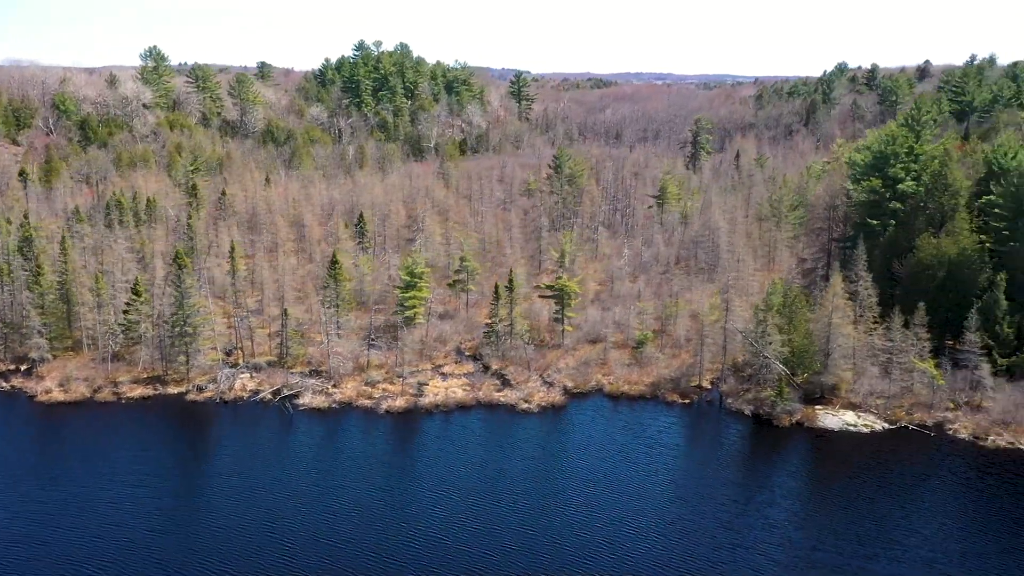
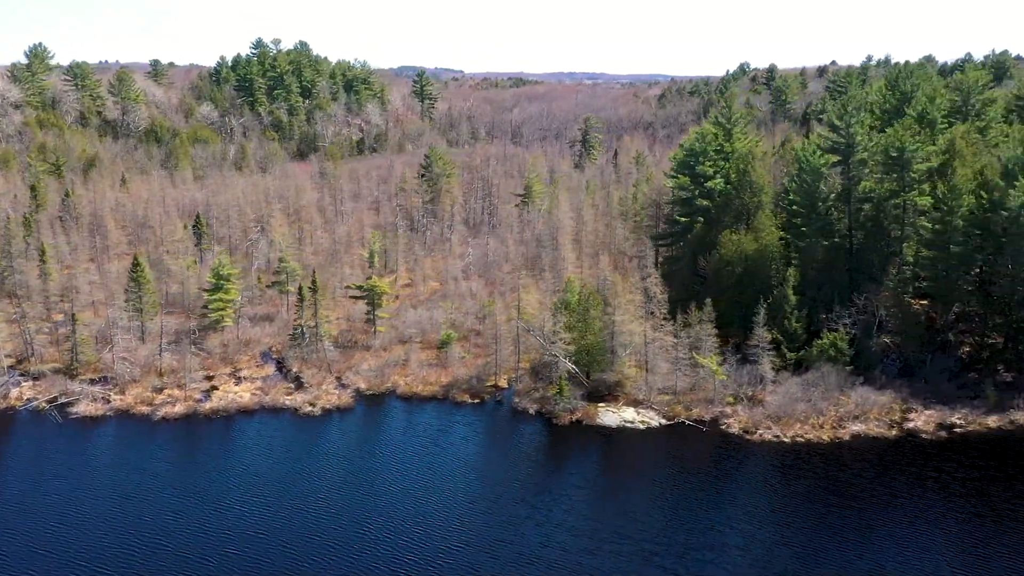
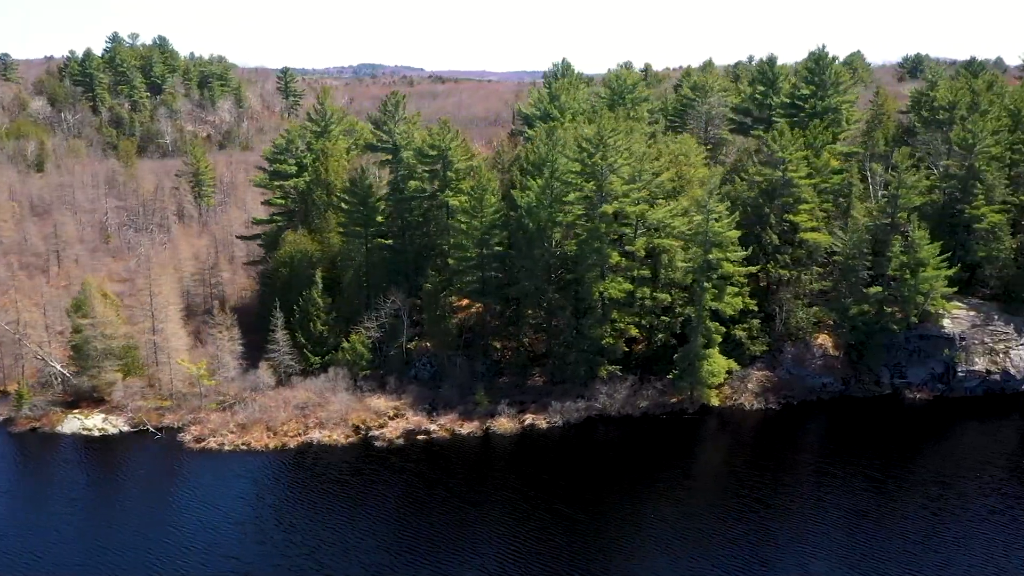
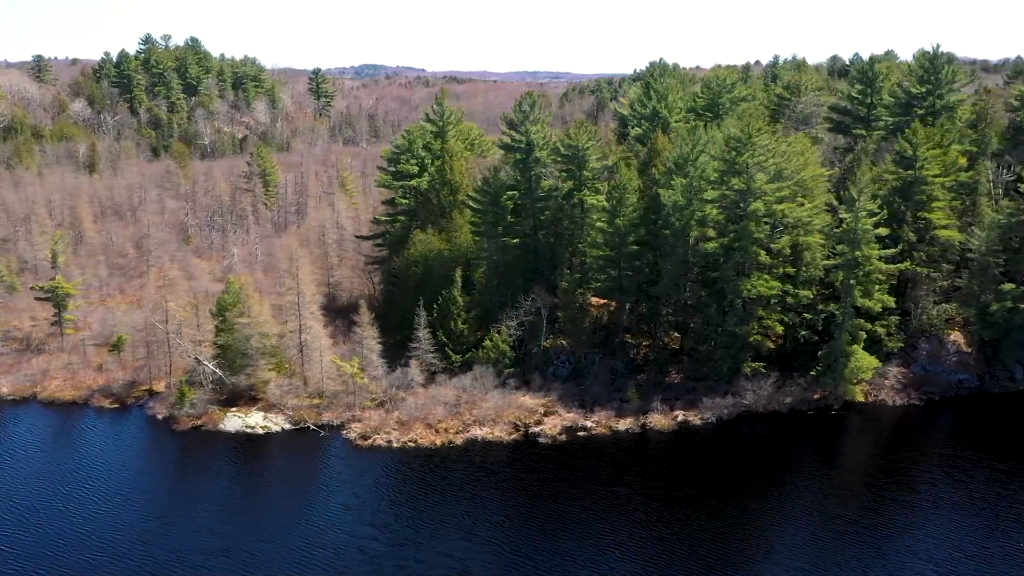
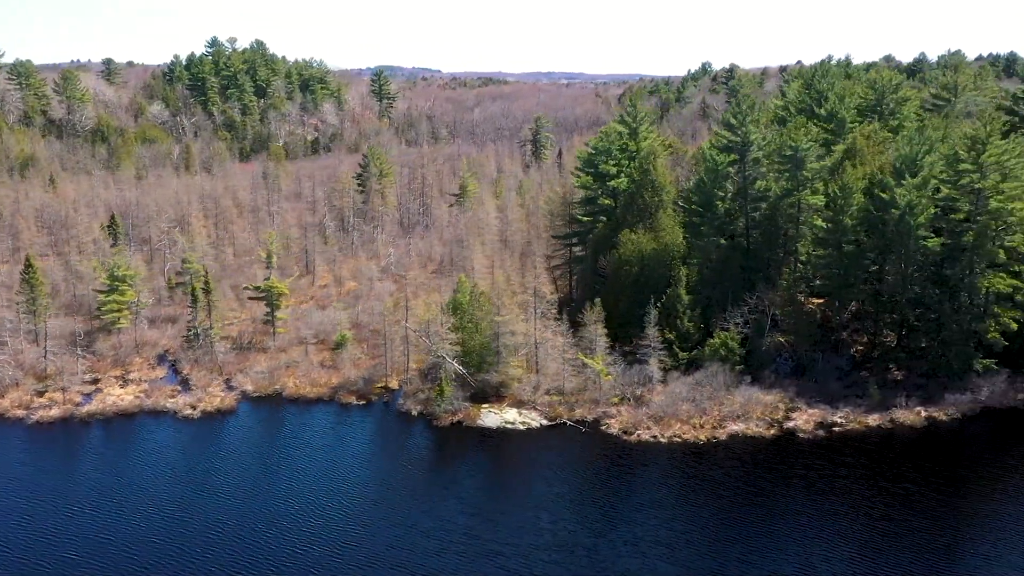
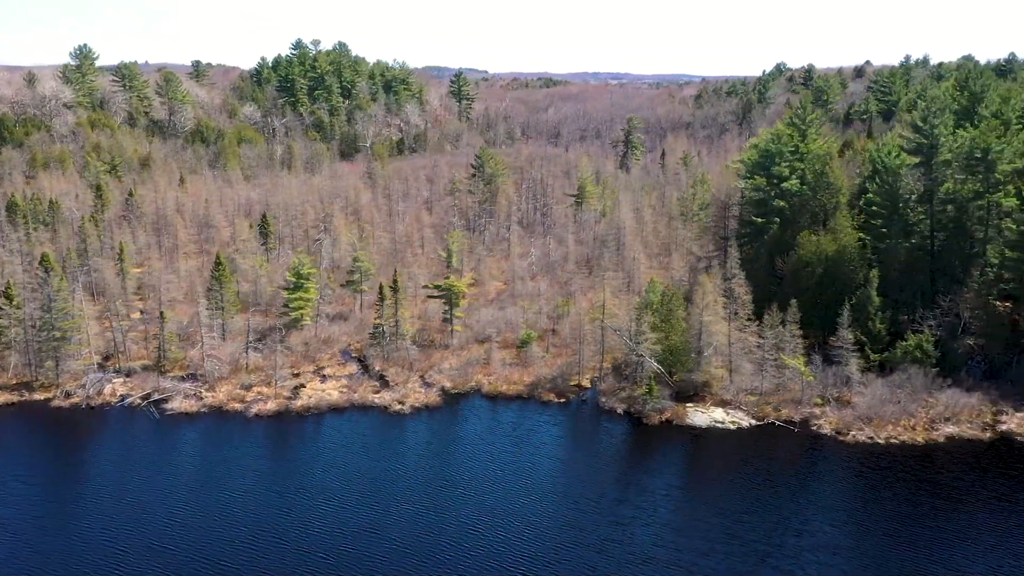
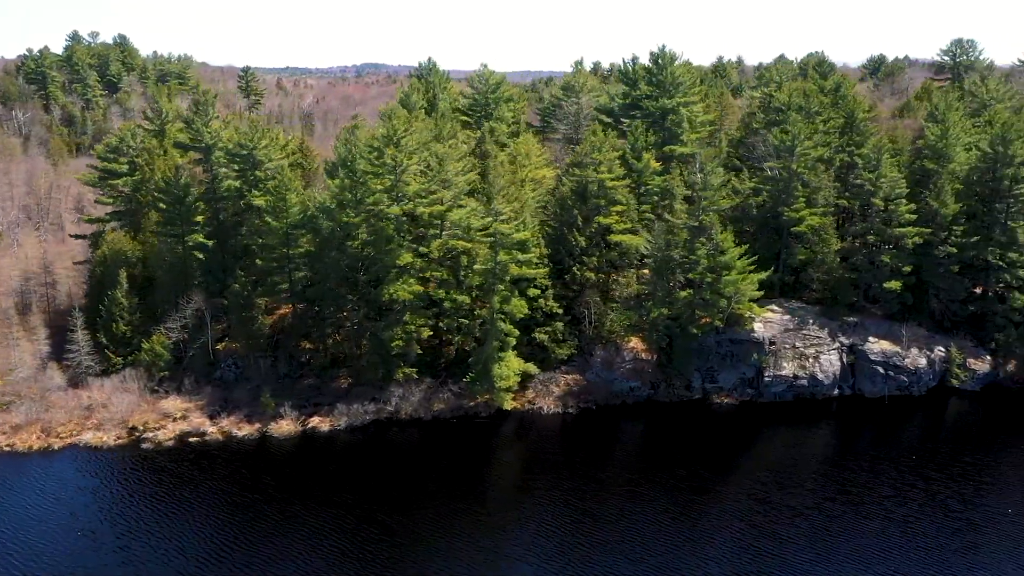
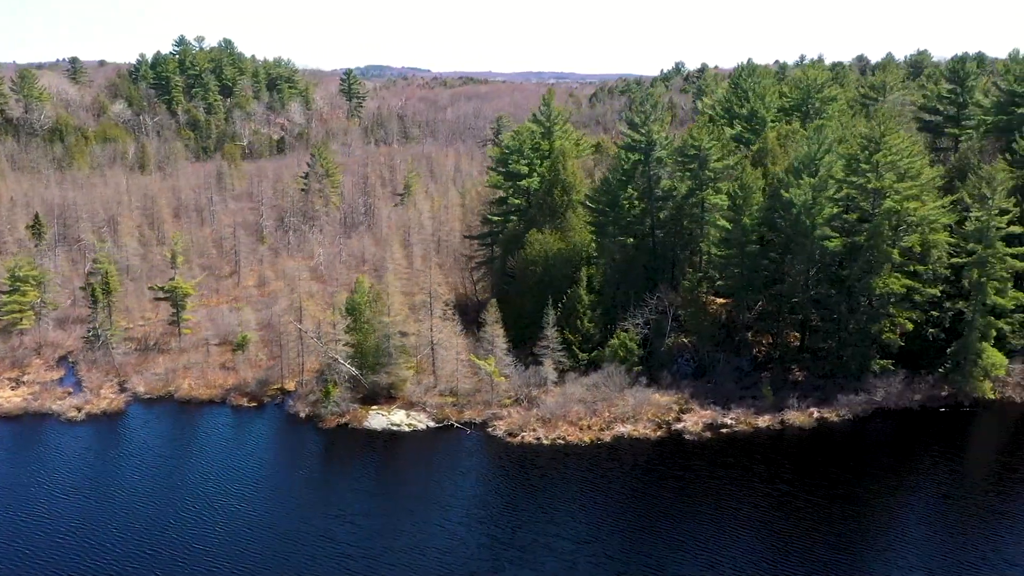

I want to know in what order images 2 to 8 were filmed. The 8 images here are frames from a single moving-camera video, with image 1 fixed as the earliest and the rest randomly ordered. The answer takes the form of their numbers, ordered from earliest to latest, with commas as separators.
6, 2, 5, 8, 4, 3, 7
